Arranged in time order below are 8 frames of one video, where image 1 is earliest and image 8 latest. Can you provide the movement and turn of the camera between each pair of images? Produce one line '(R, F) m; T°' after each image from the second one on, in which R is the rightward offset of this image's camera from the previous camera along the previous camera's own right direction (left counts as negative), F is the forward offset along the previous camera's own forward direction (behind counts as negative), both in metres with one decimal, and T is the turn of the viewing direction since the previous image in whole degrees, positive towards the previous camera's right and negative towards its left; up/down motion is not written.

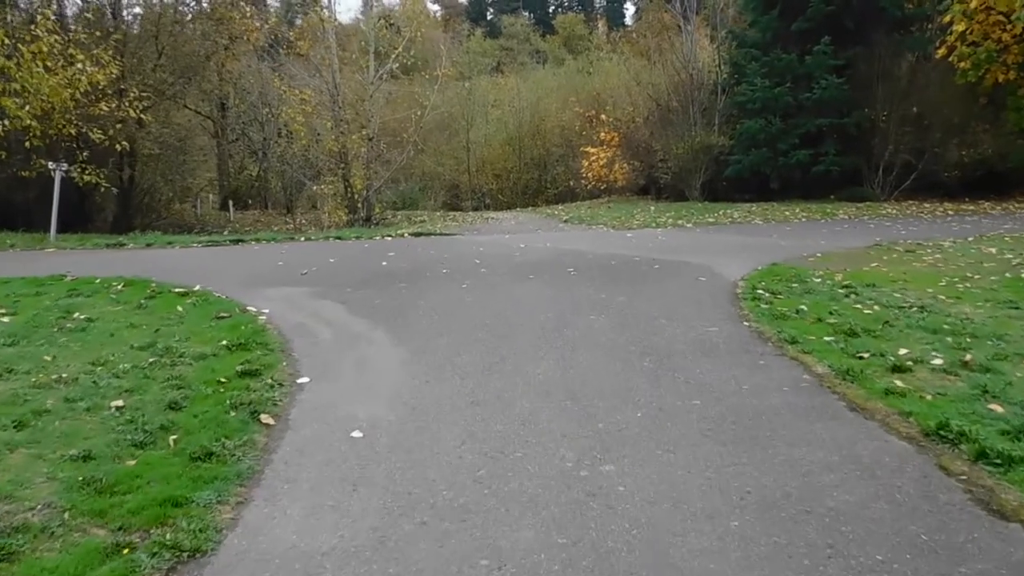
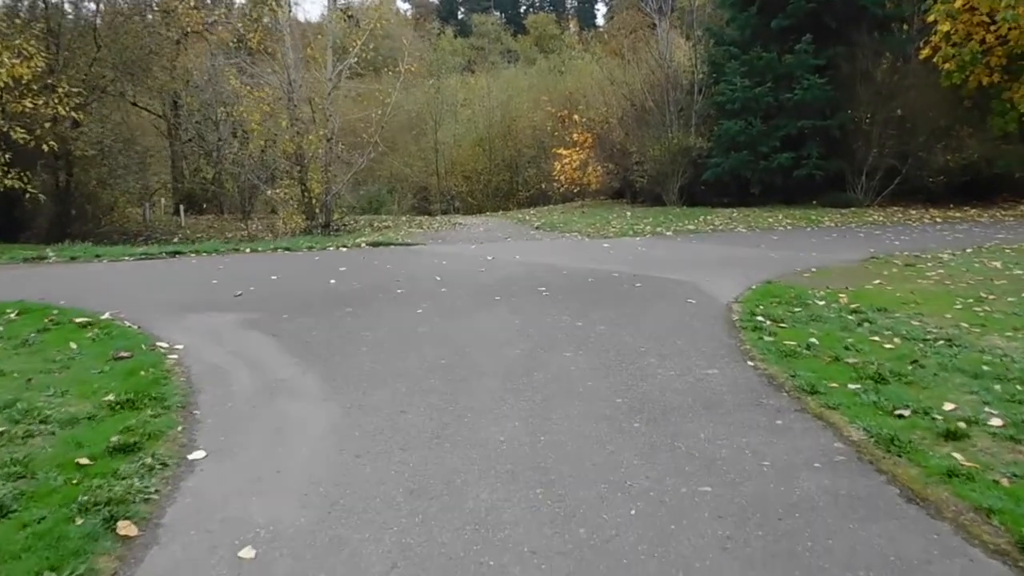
(+0.1, +1.2) m; +2°
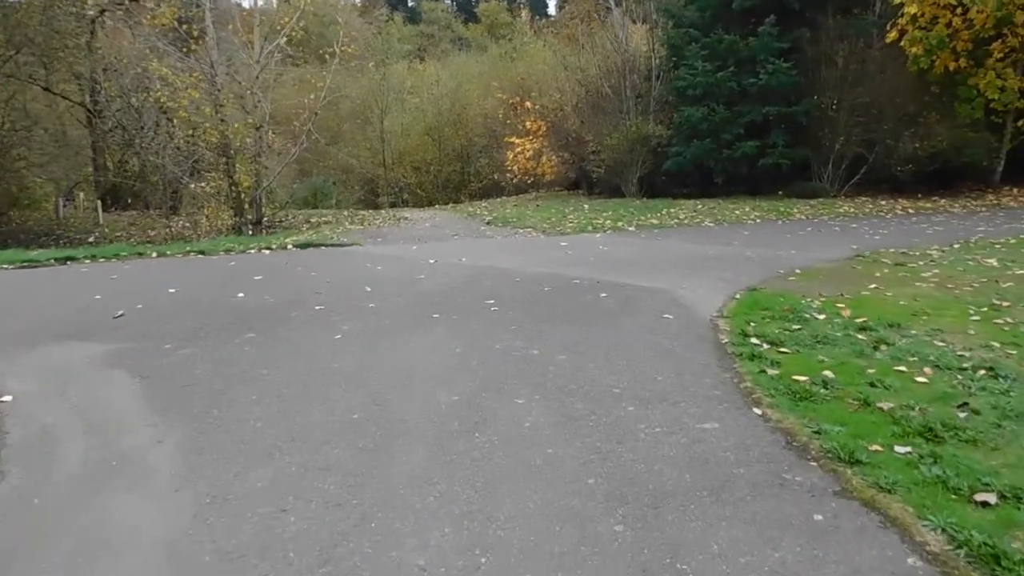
(+0.2, +1.4) m; +4°
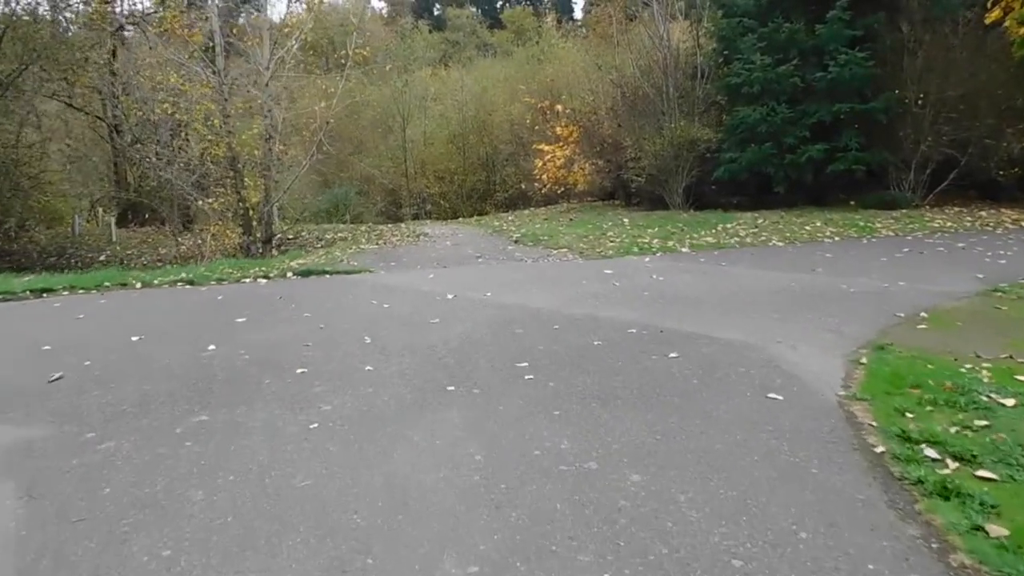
(-0.1, +1.9) m; -2°
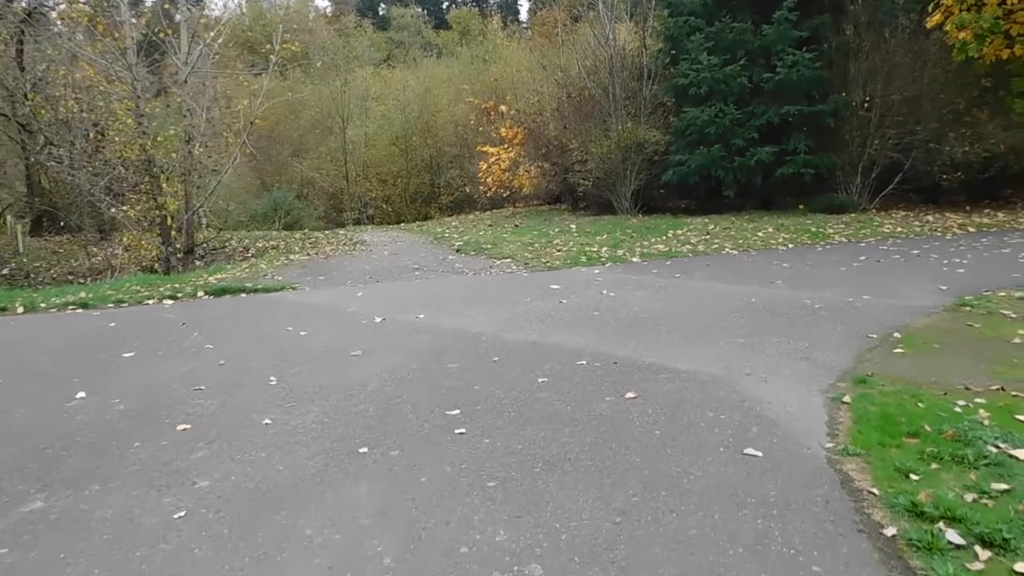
(+0.2, +0.9) m; +4°
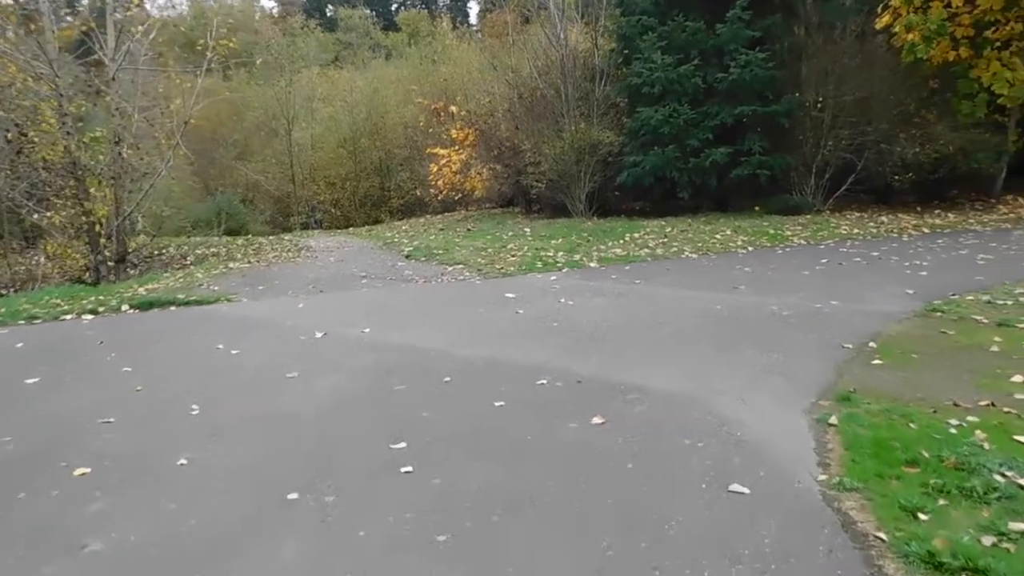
(0.0, +0.6) m; +4°
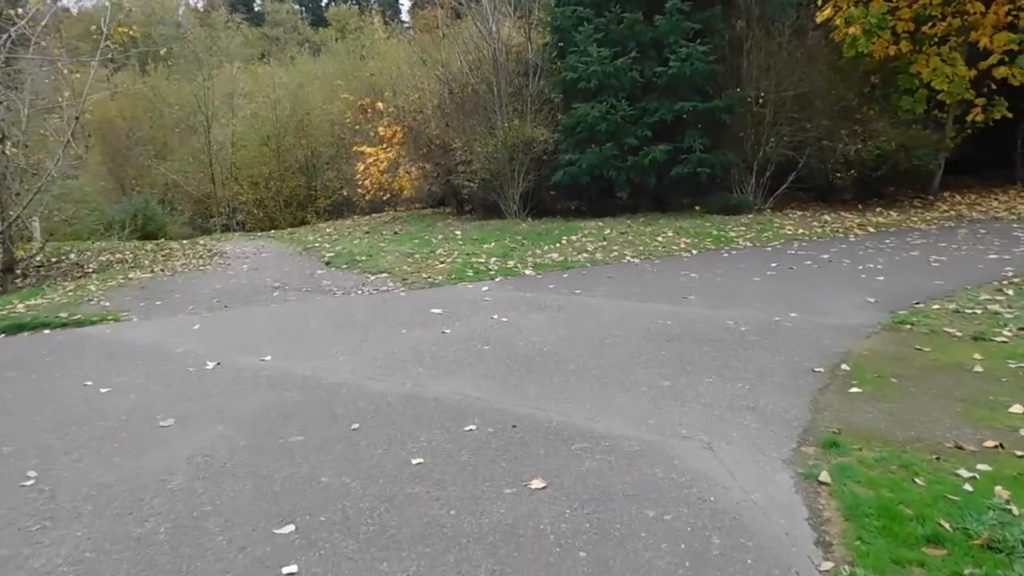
(+0.1, +1.0) m; +6°
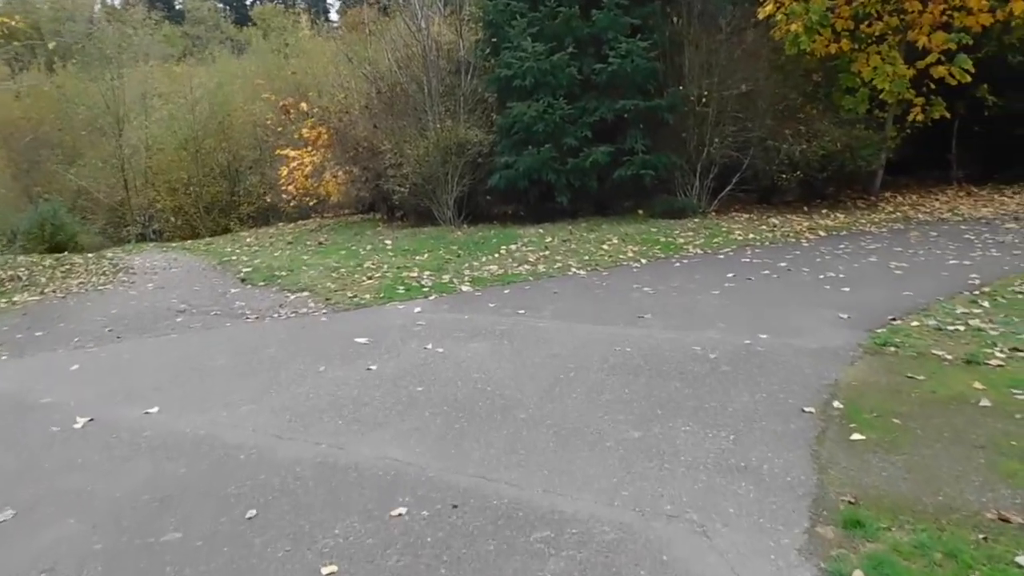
(0.0, +0.9) m; +6°
